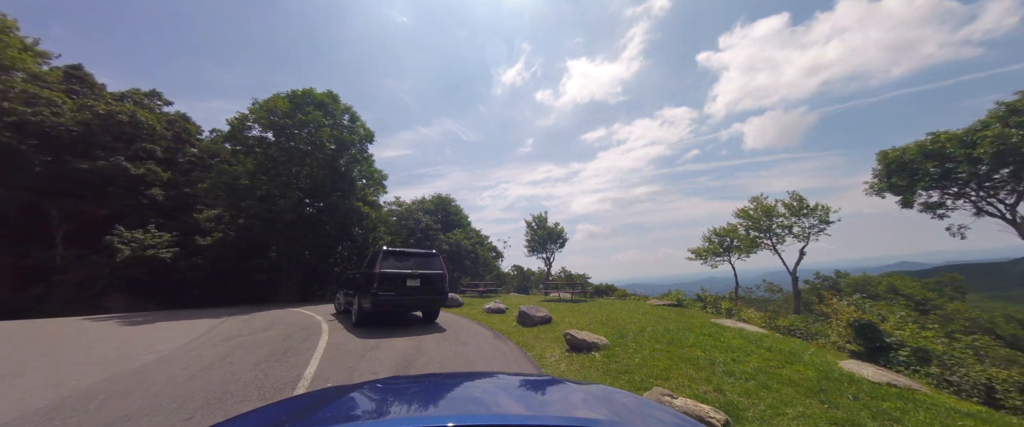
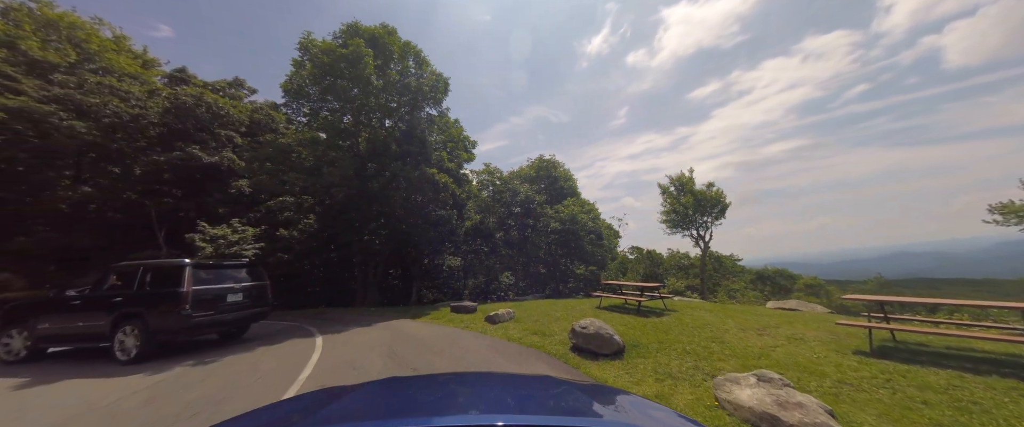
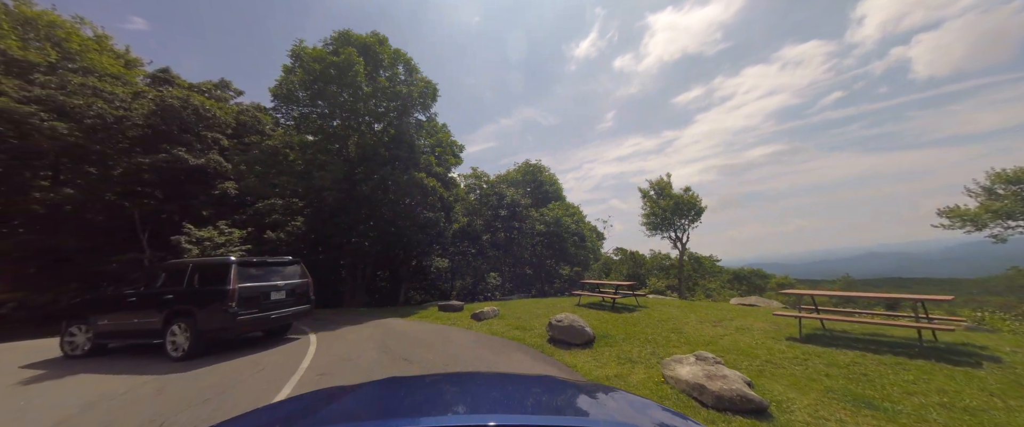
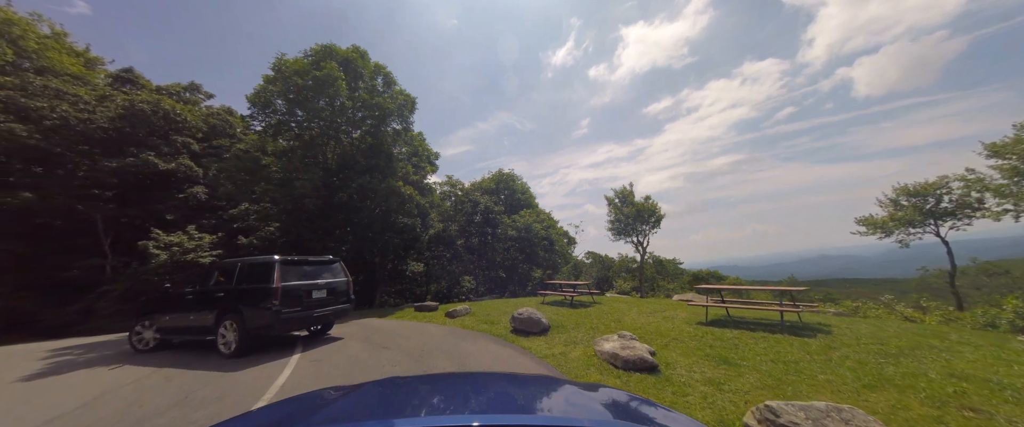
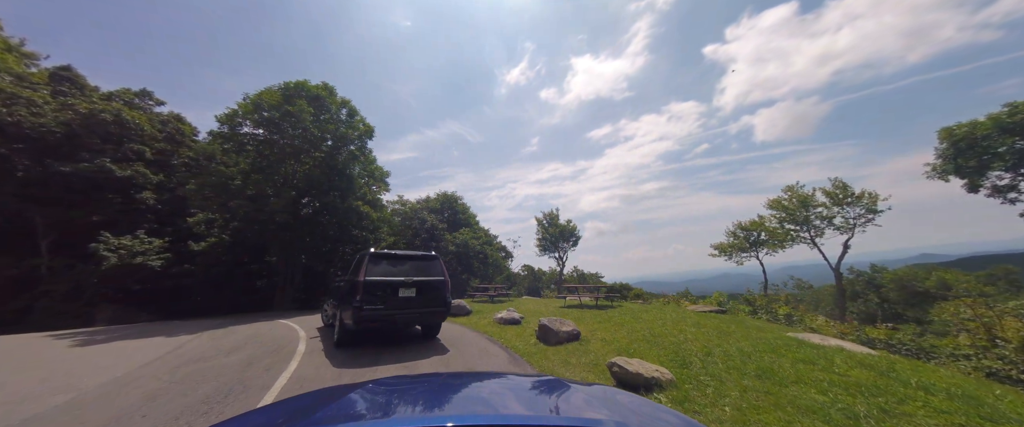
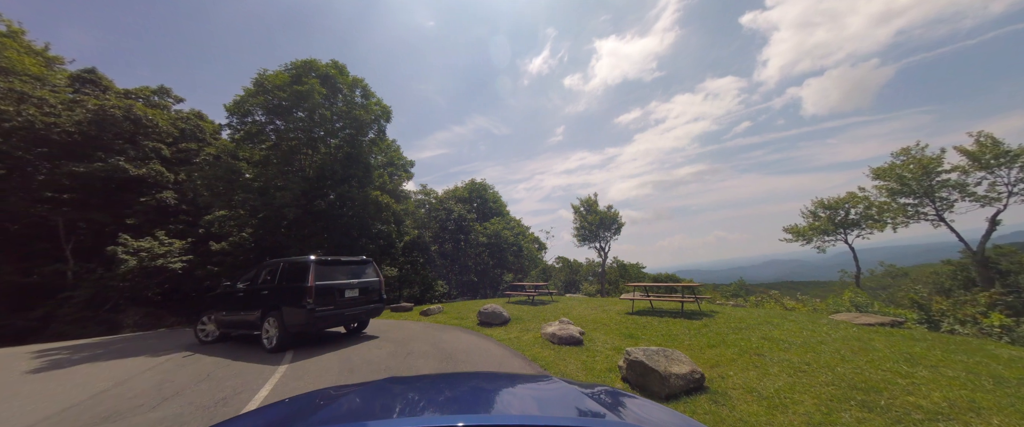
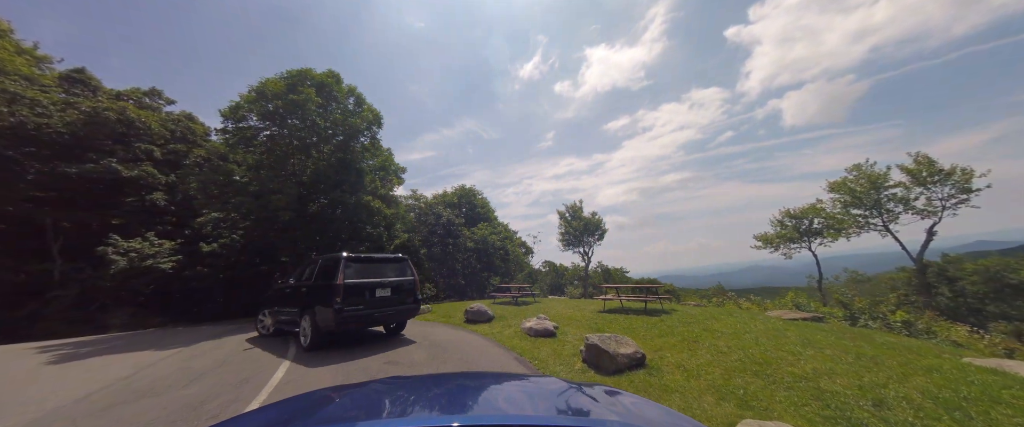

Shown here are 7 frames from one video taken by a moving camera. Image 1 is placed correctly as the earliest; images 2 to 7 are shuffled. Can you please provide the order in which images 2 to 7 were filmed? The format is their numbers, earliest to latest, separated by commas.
5, 7, 6, 4, 3, 2
